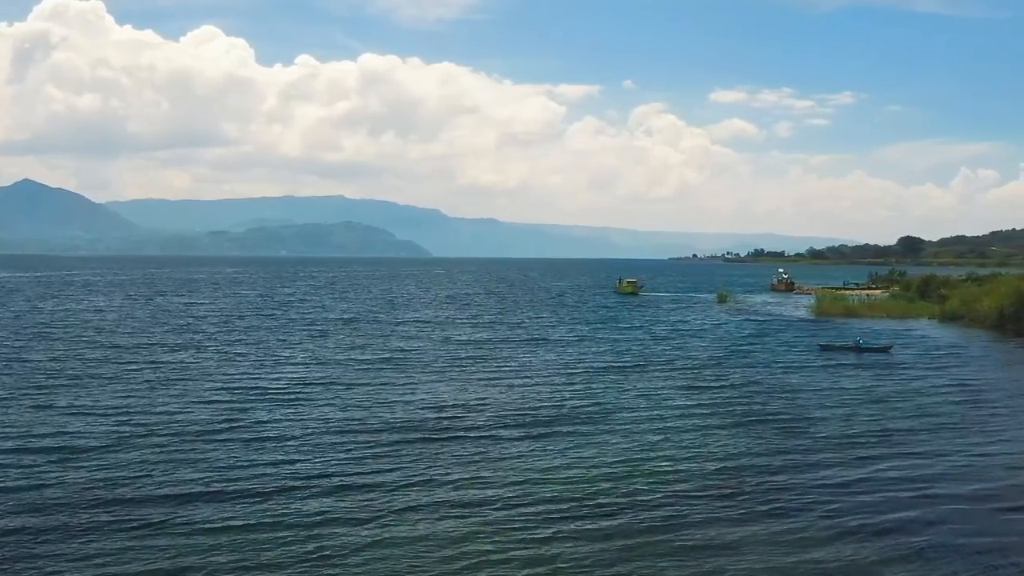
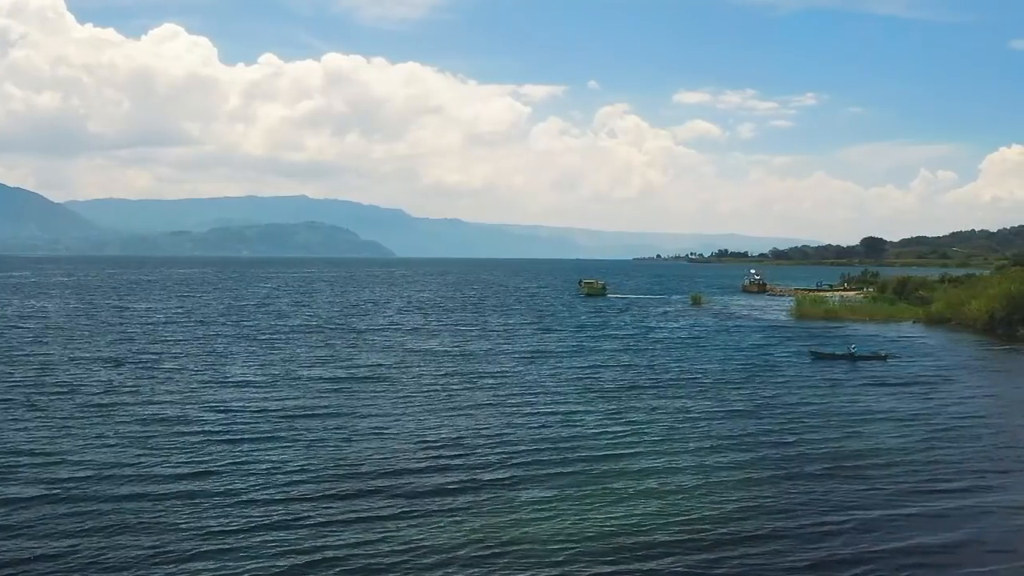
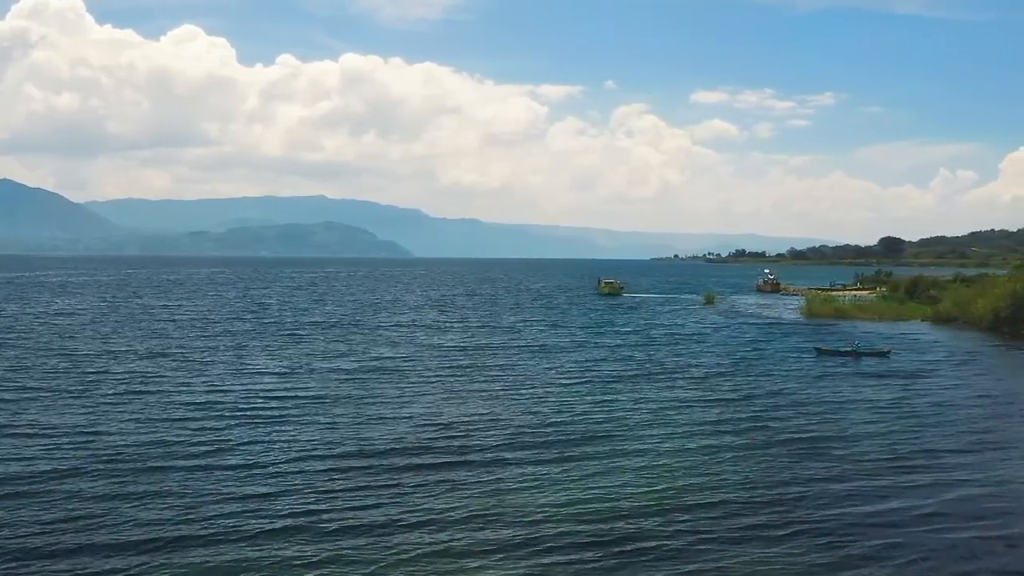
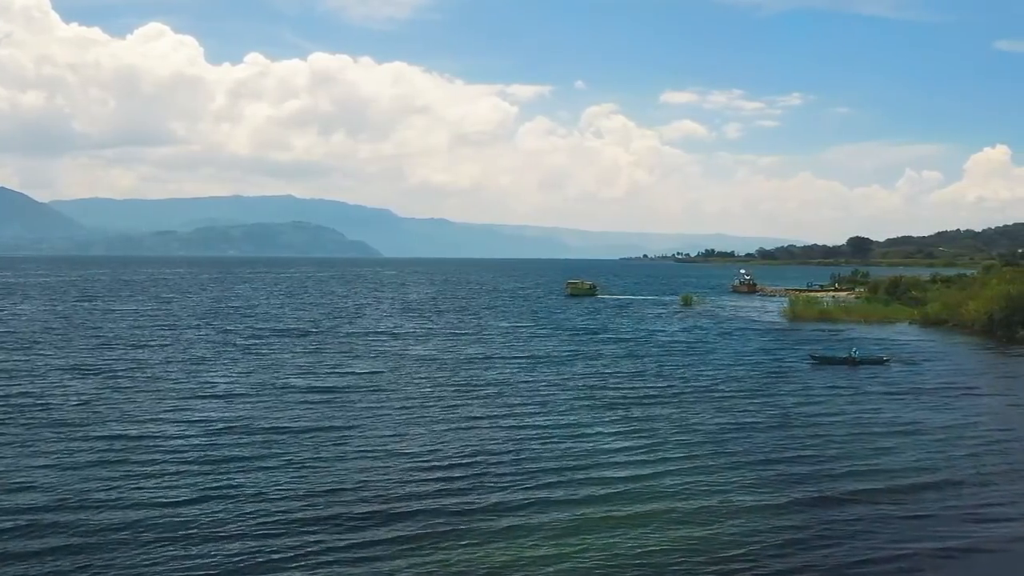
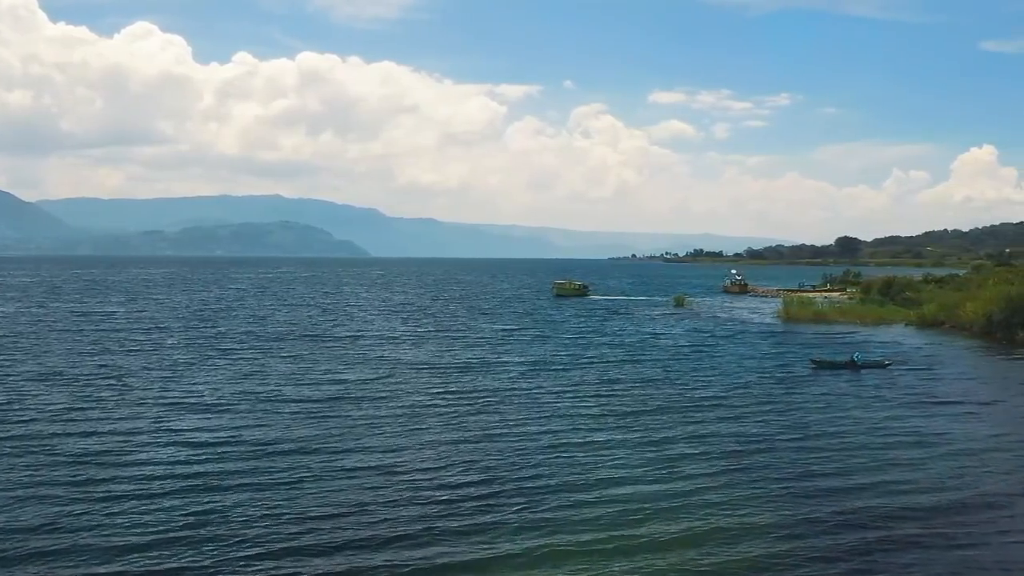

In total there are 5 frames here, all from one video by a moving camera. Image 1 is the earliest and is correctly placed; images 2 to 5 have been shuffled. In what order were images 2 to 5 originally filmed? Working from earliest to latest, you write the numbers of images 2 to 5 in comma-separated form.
3, 2, 4, 5
